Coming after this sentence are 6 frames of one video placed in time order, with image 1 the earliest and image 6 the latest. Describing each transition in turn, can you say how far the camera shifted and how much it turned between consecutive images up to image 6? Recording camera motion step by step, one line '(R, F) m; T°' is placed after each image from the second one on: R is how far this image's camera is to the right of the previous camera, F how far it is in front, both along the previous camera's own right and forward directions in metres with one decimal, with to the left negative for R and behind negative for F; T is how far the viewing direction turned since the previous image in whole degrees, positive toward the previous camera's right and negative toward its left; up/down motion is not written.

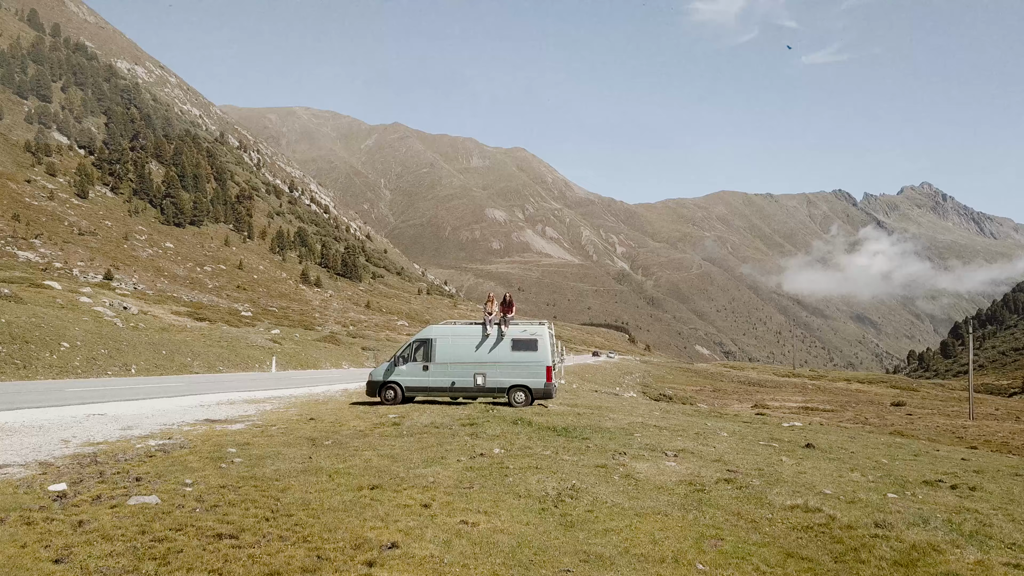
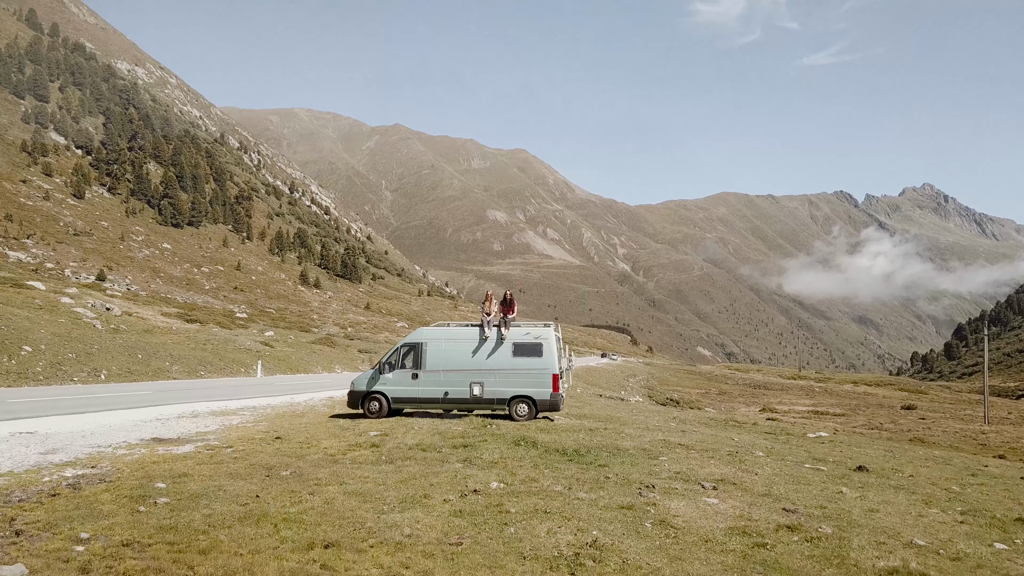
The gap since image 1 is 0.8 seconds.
(0.0, +1.3) m; 0°
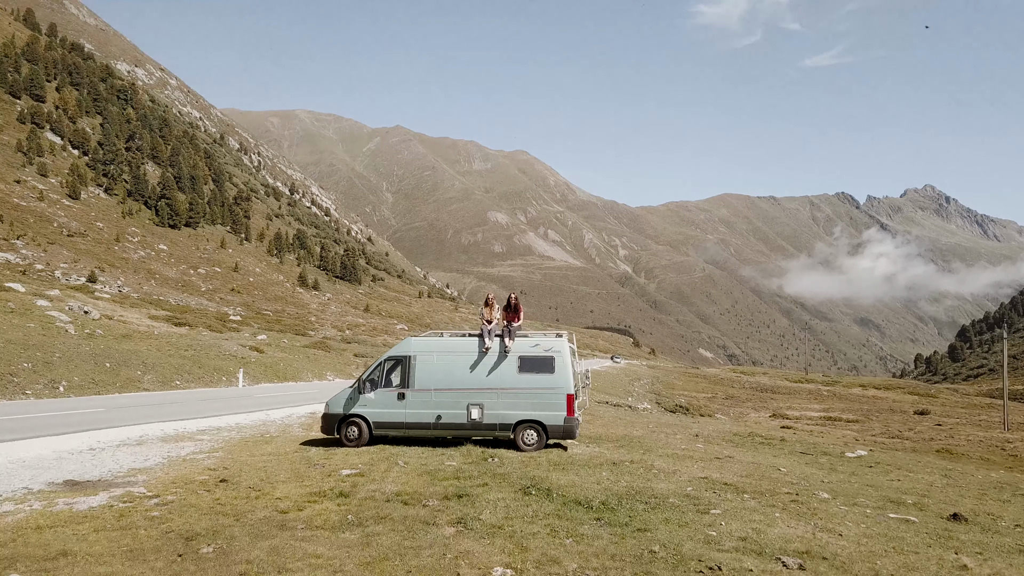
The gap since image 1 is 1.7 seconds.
(-0.1, +1.5) m; 0°
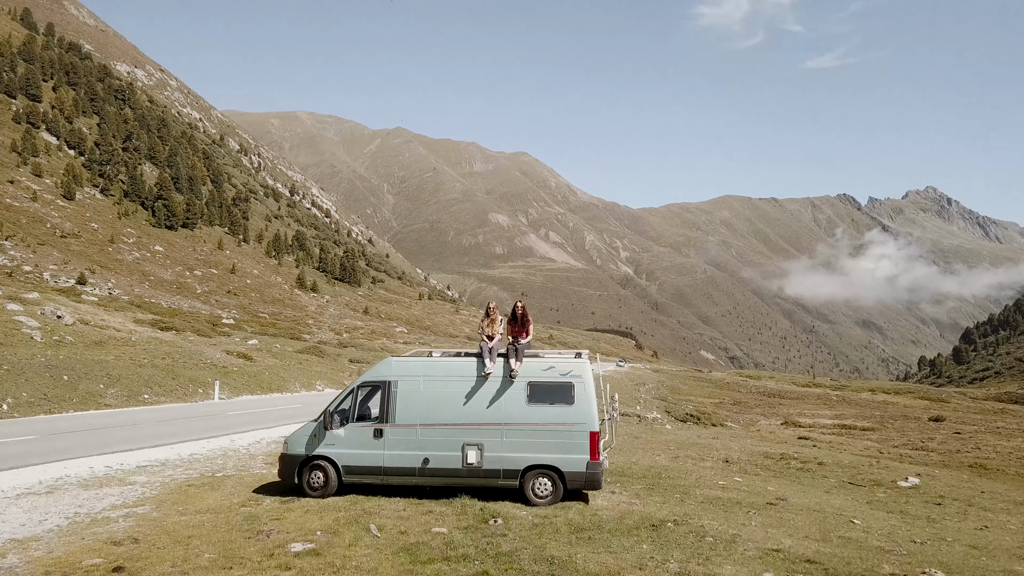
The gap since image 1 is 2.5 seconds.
(-0.1, +1.6) m; 0°
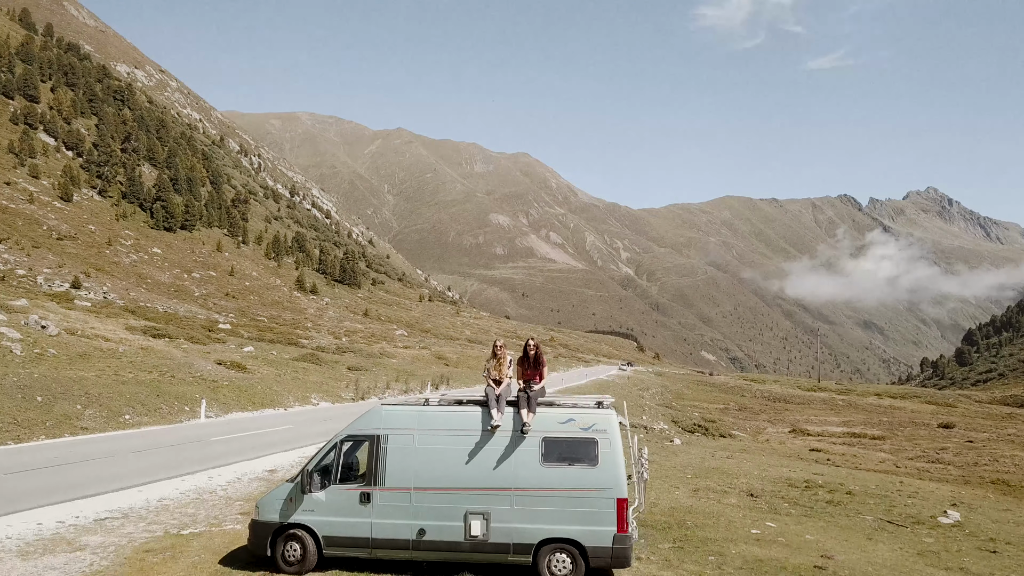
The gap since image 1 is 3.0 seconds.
(-0.1, +0.9) m; 0°
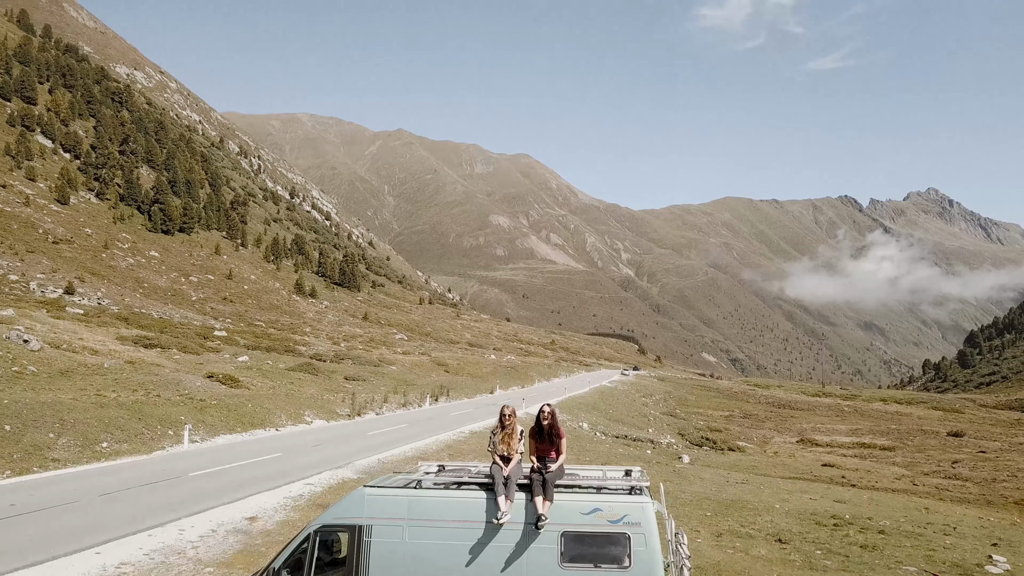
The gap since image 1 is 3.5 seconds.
(-0.1, +0.9) m; 0°
